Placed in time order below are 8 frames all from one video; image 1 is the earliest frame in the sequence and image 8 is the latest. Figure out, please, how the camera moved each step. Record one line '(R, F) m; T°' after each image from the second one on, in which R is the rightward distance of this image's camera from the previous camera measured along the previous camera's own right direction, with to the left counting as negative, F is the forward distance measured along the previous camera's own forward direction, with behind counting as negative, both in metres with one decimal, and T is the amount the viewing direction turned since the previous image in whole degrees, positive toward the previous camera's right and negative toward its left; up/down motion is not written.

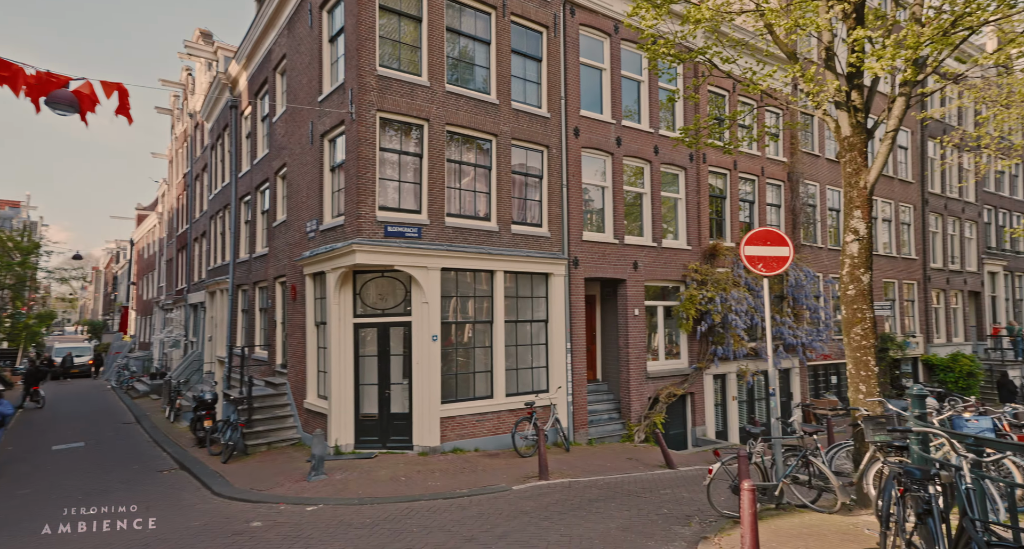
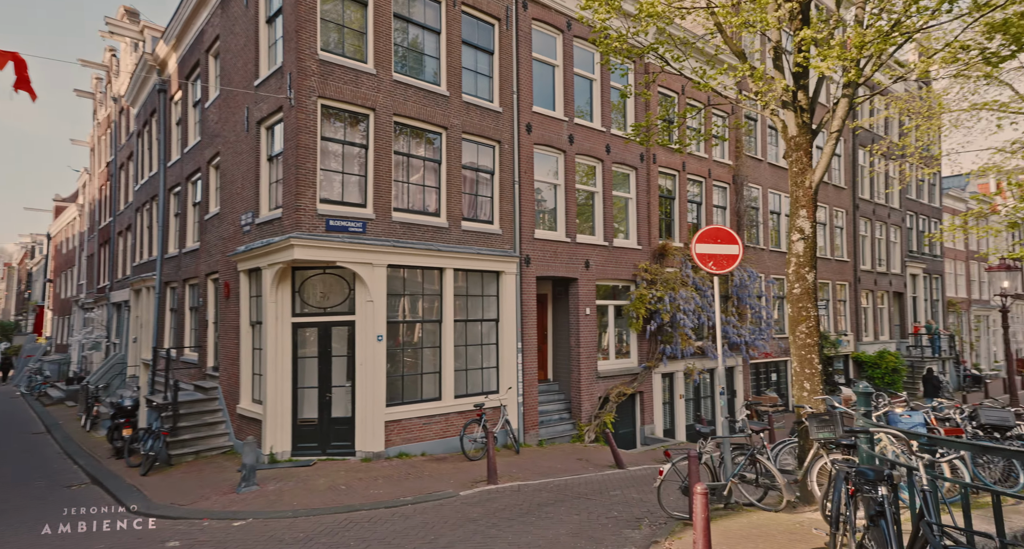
(0.0, +0.3) m; +4°
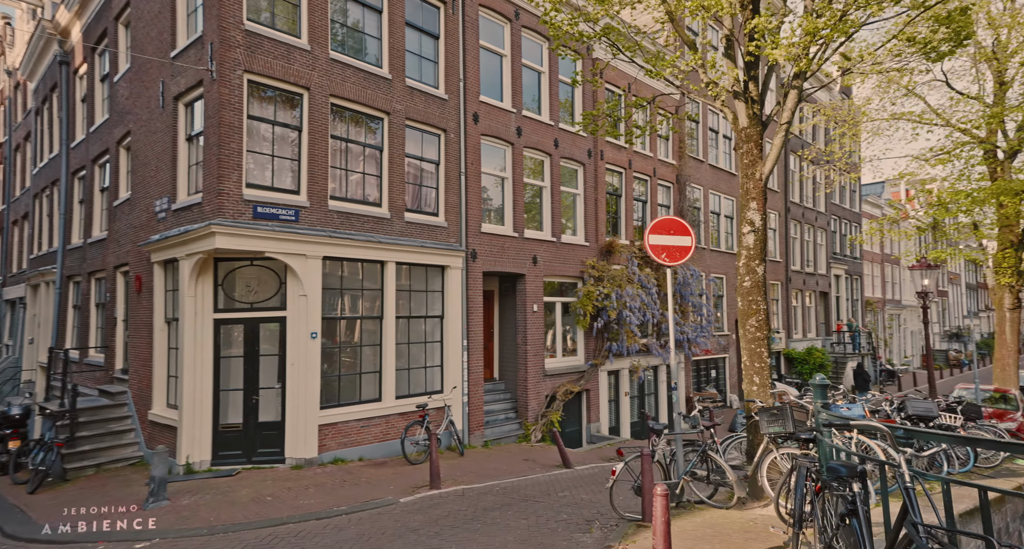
(0.0, +0.5) m; +4°
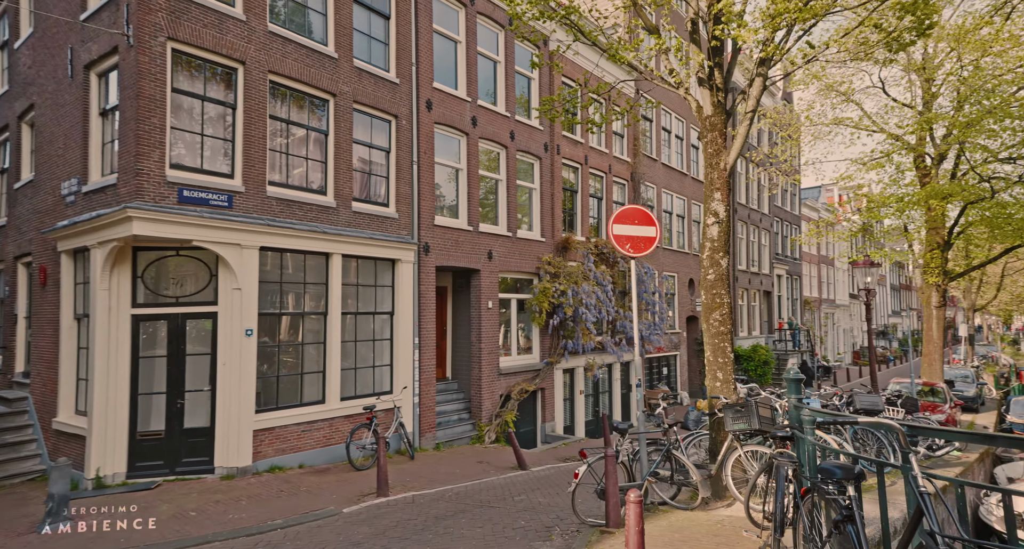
(0.0, +0.5) m; +4°
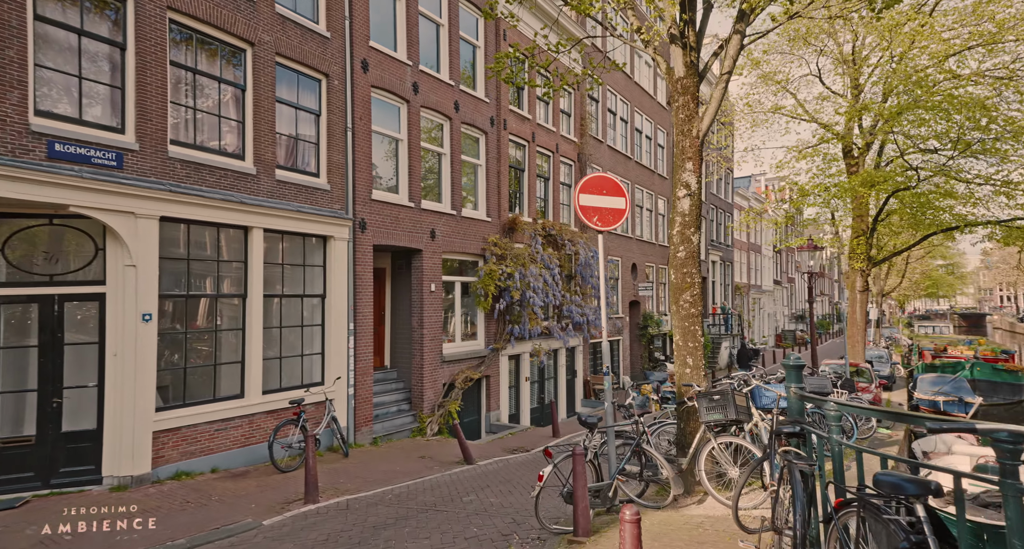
(-0.1, +1.0) m; +5°
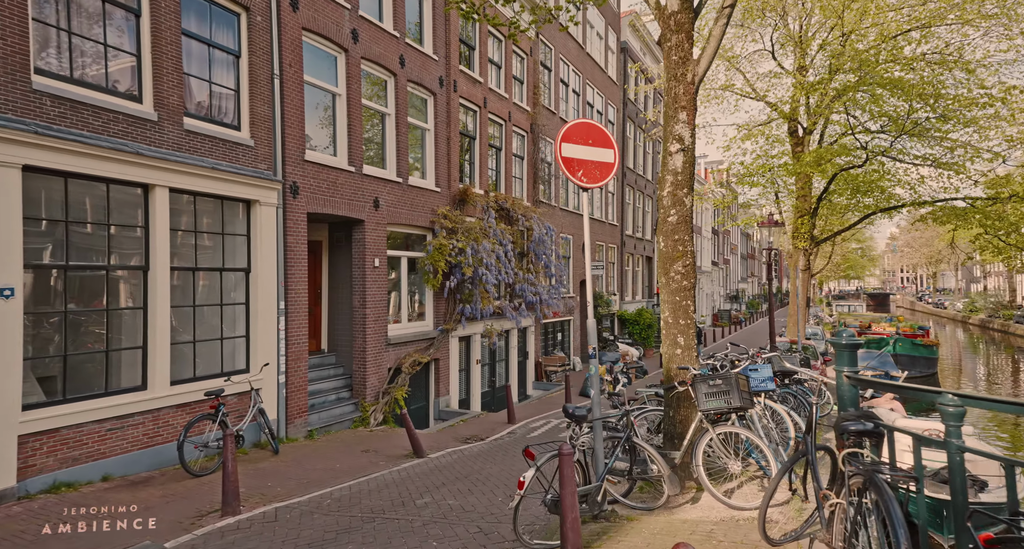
(-0.1, +1.2) m; +5°
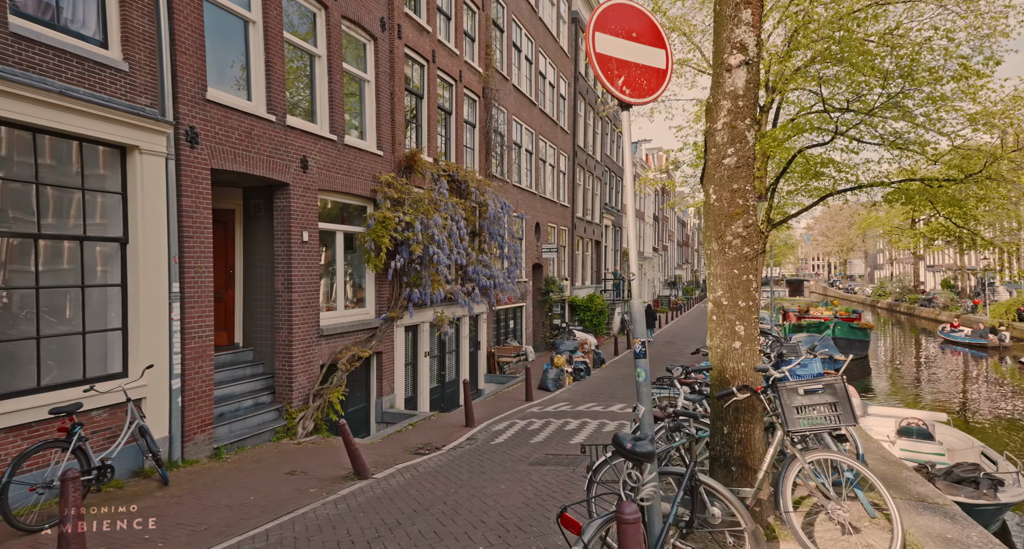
(-0.3, +2.1) m; +5°
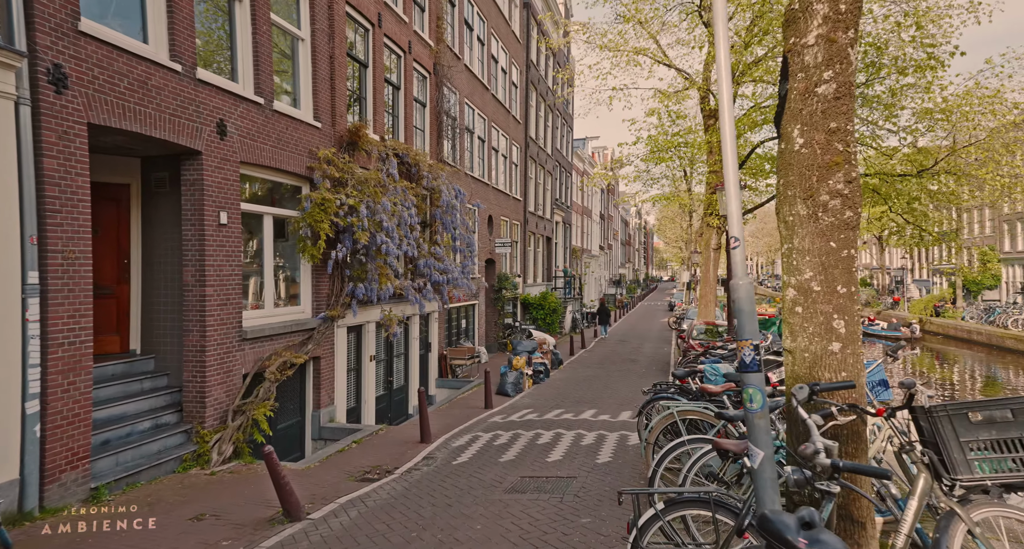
(-0.2, +1.7) m; +5°
